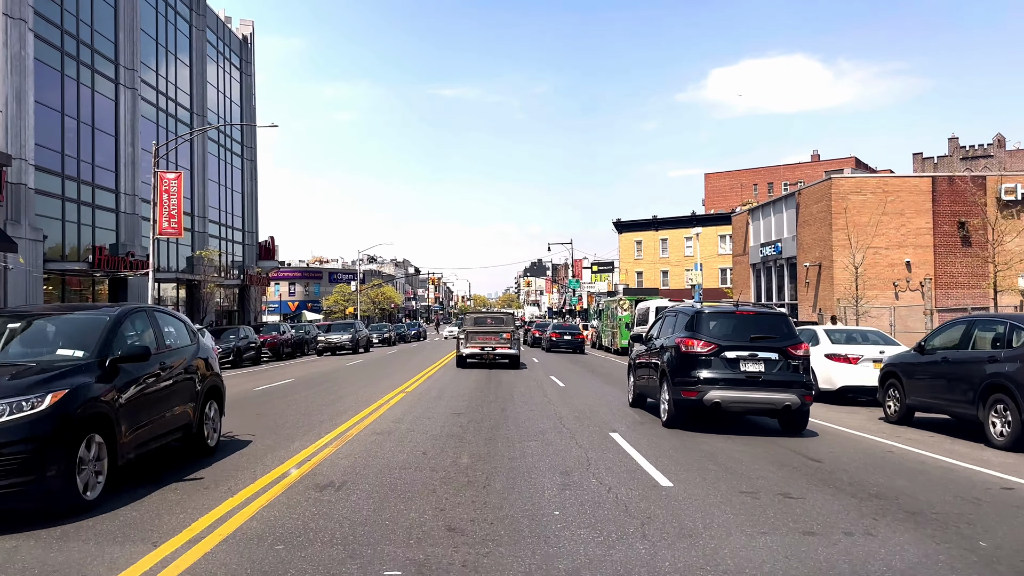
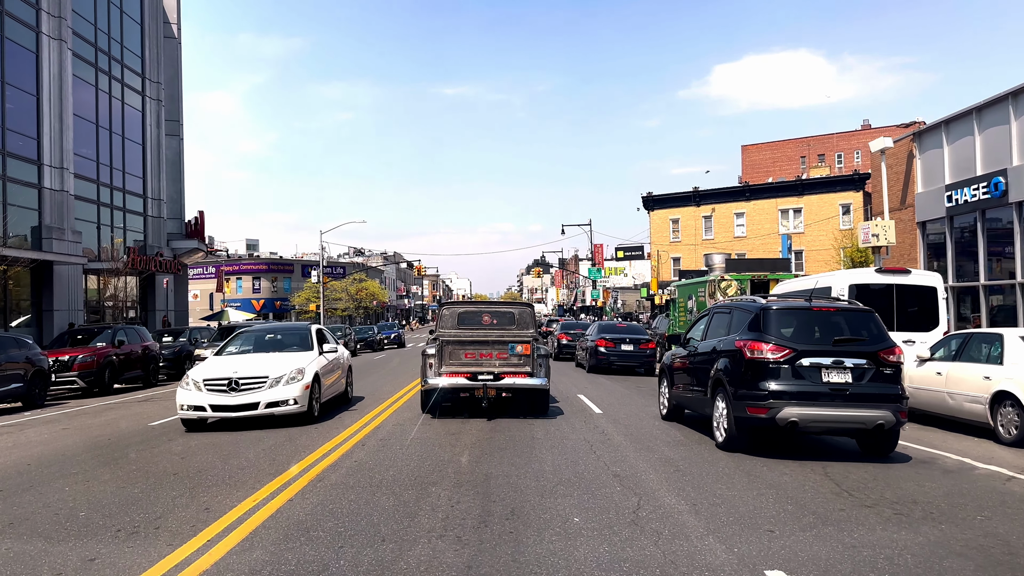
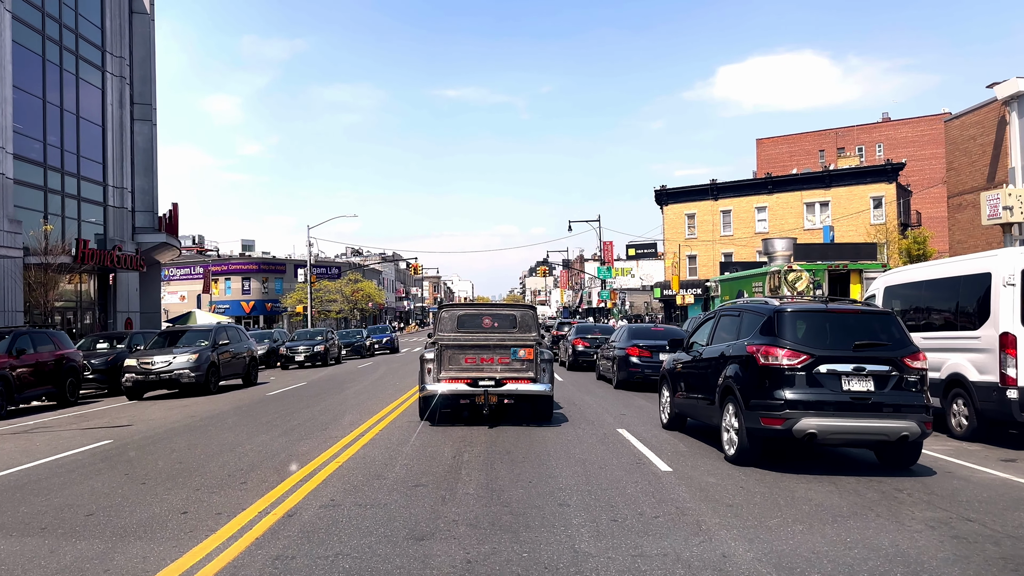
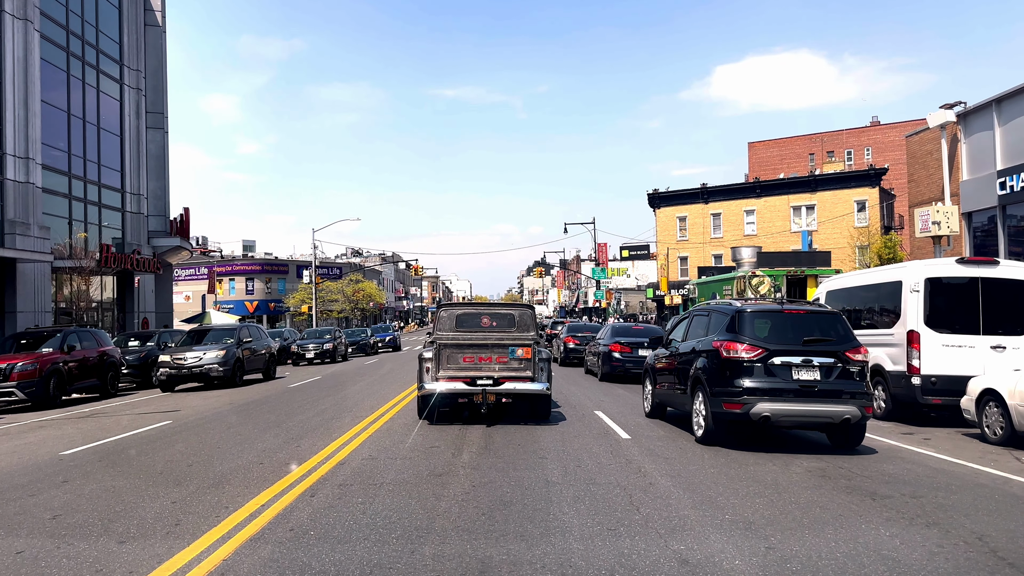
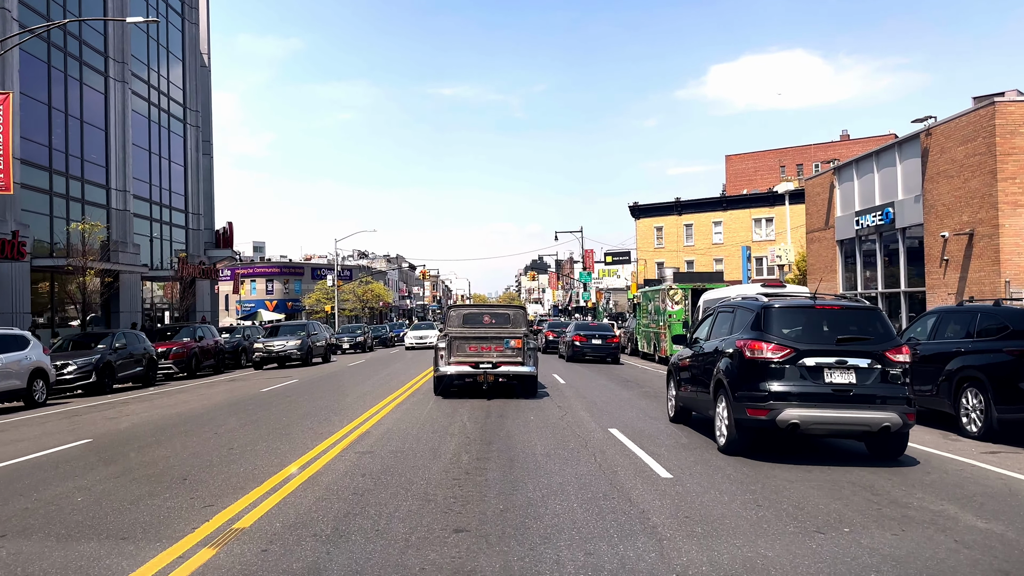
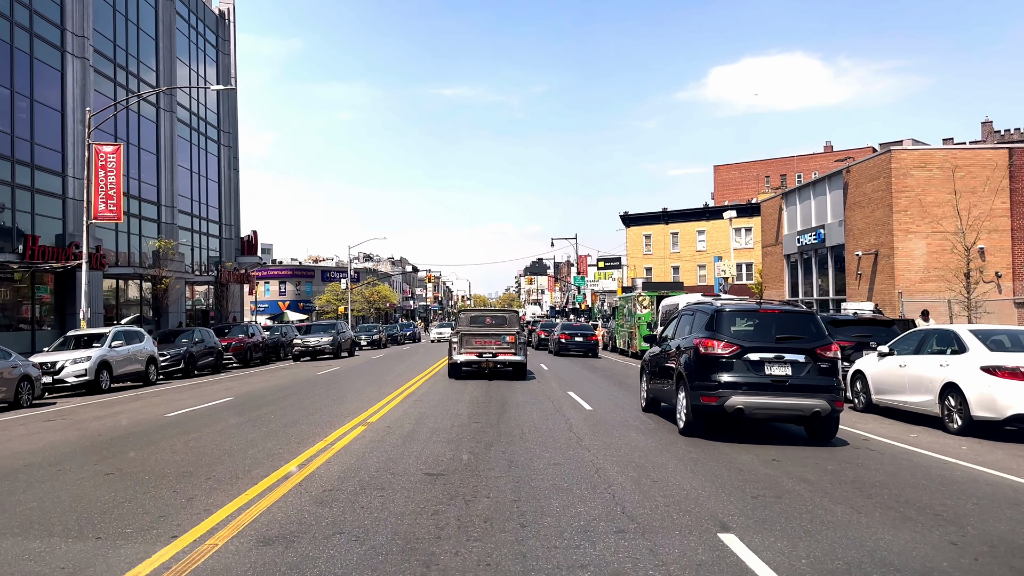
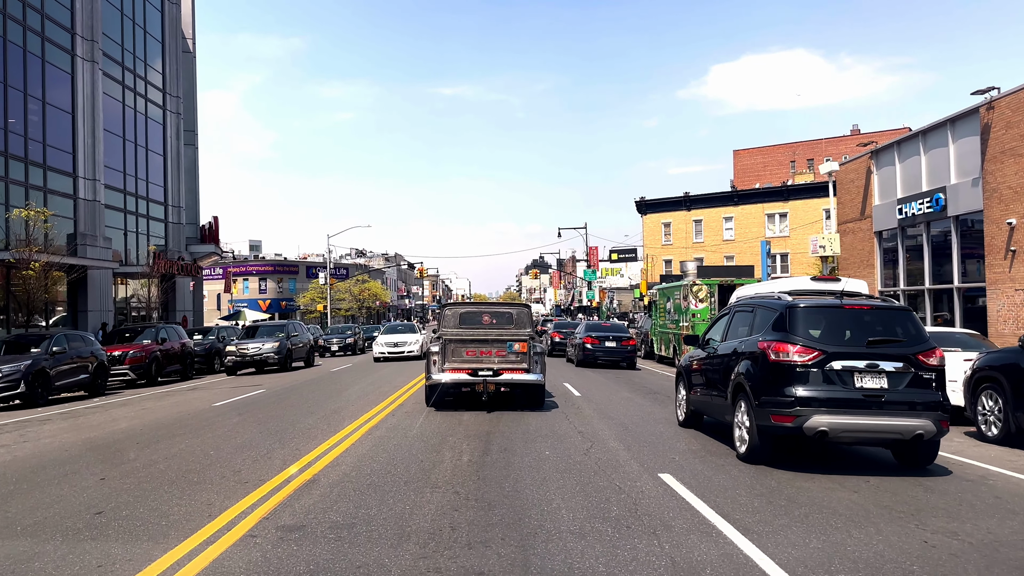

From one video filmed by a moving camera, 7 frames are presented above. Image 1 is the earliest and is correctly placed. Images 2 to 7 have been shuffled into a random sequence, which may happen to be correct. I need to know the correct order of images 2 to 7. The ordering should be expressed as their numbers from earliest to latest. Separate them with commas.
6, 5, 7, 2, 4, 3
